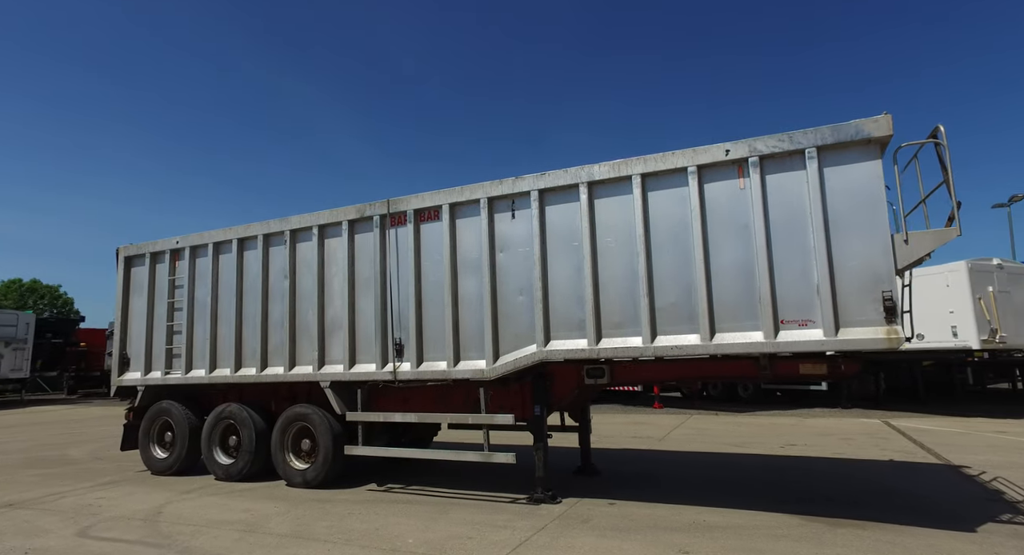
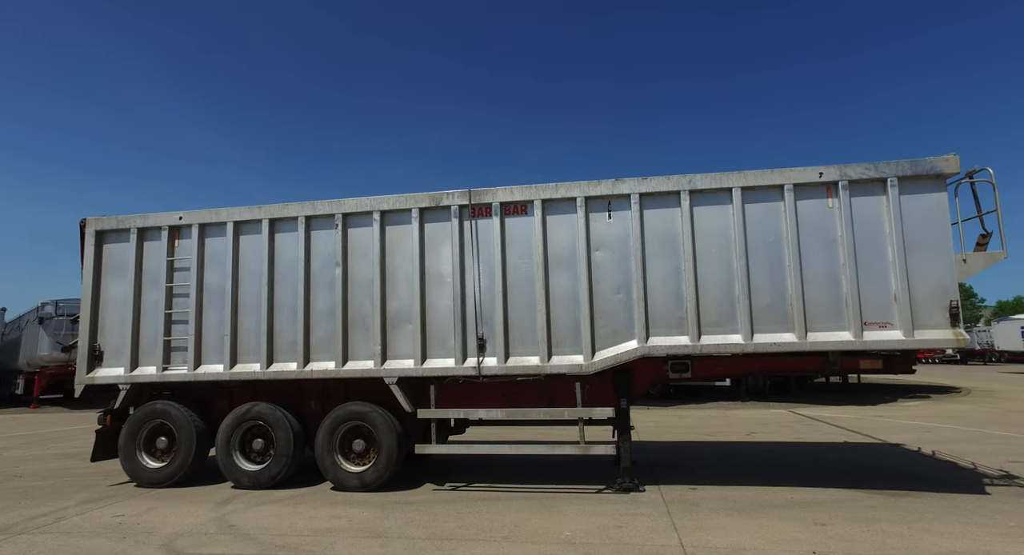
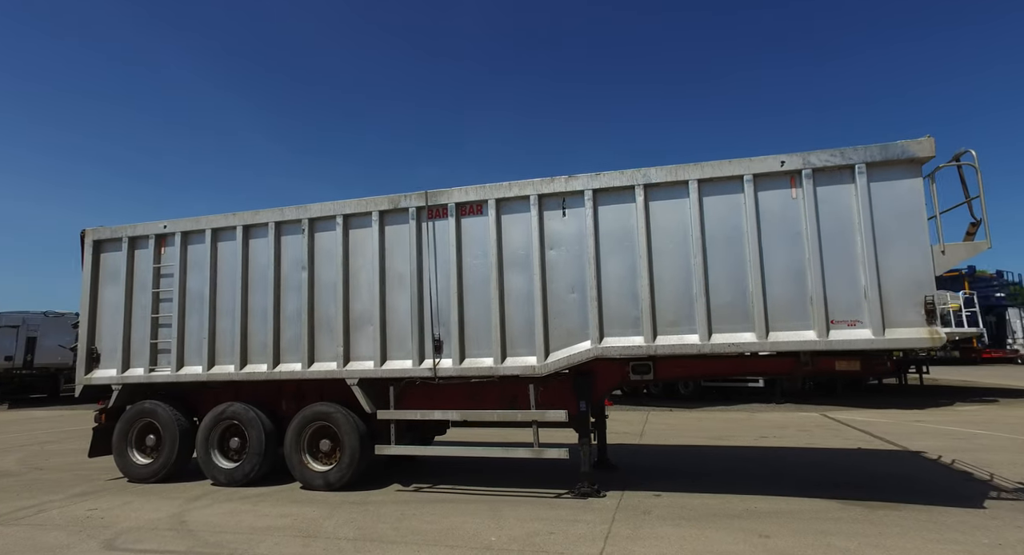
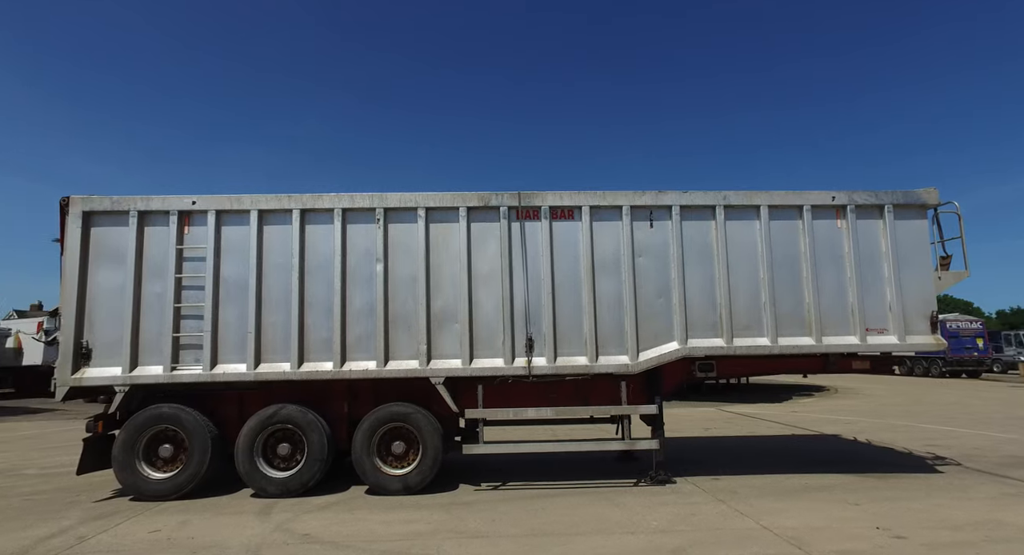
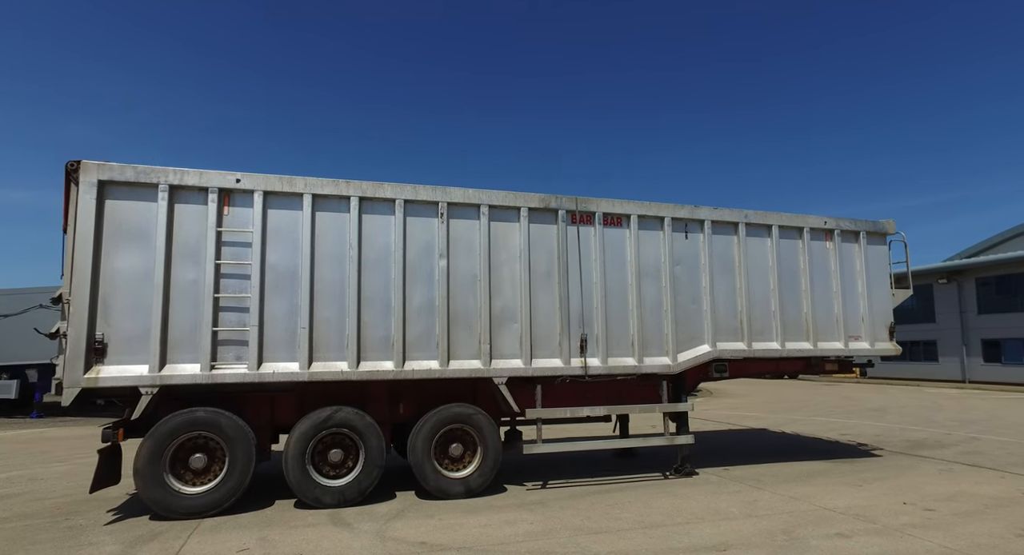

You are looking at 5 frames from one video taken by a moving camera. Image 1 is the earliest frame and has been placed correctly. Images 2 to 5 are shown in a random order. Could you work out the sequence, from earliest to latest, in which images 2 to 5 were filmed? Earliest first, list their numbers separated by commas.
3, 2, 4, 5
